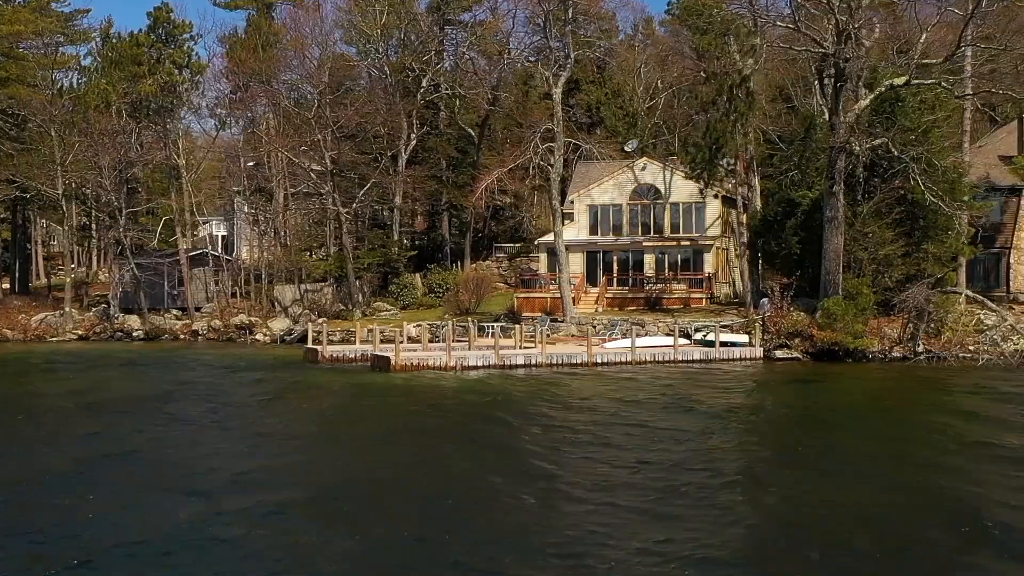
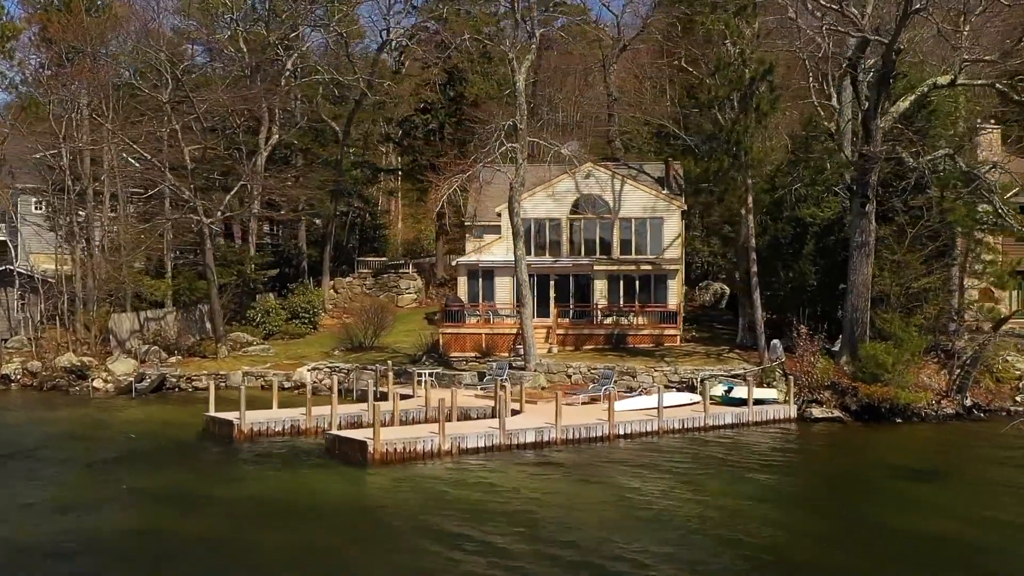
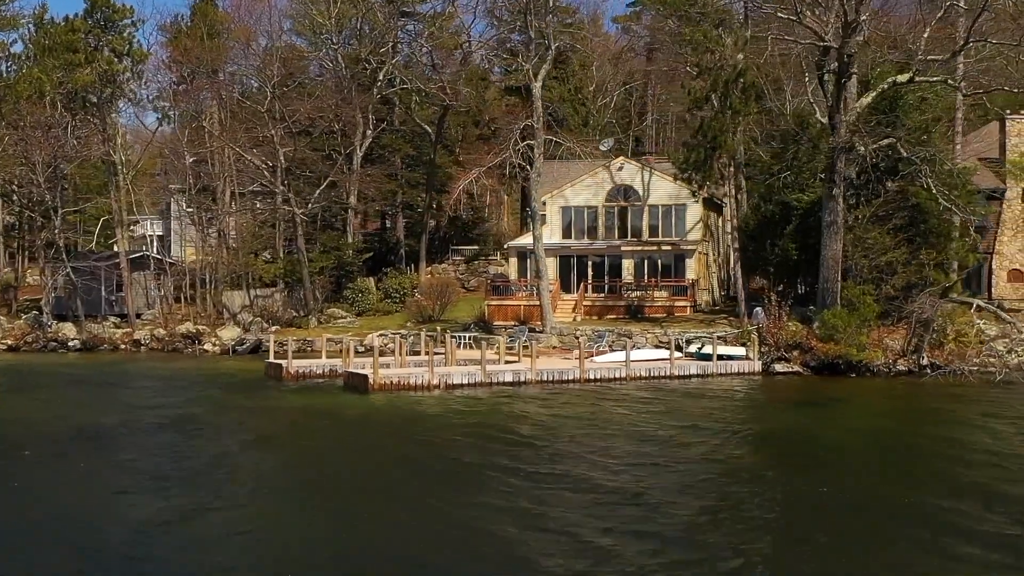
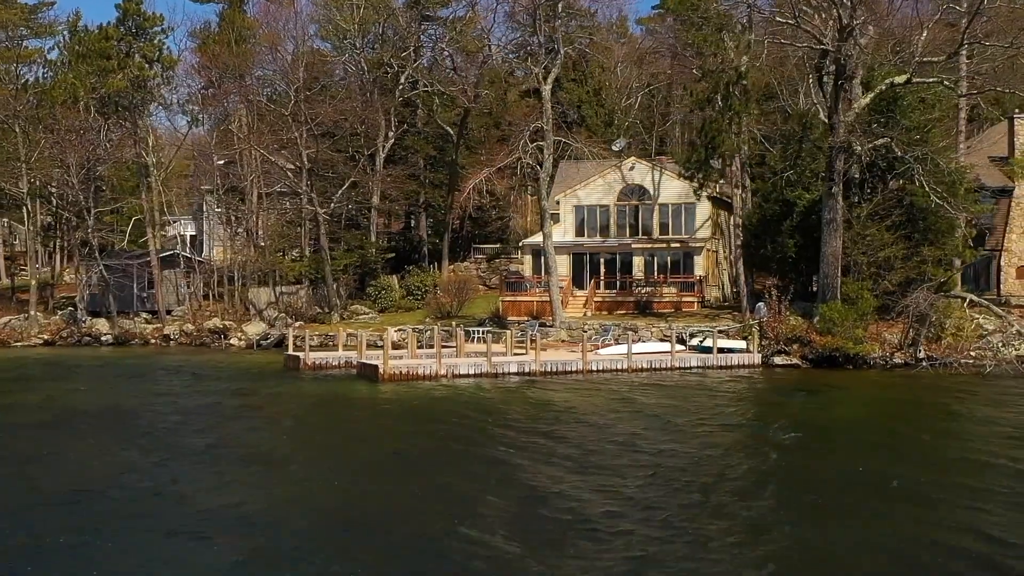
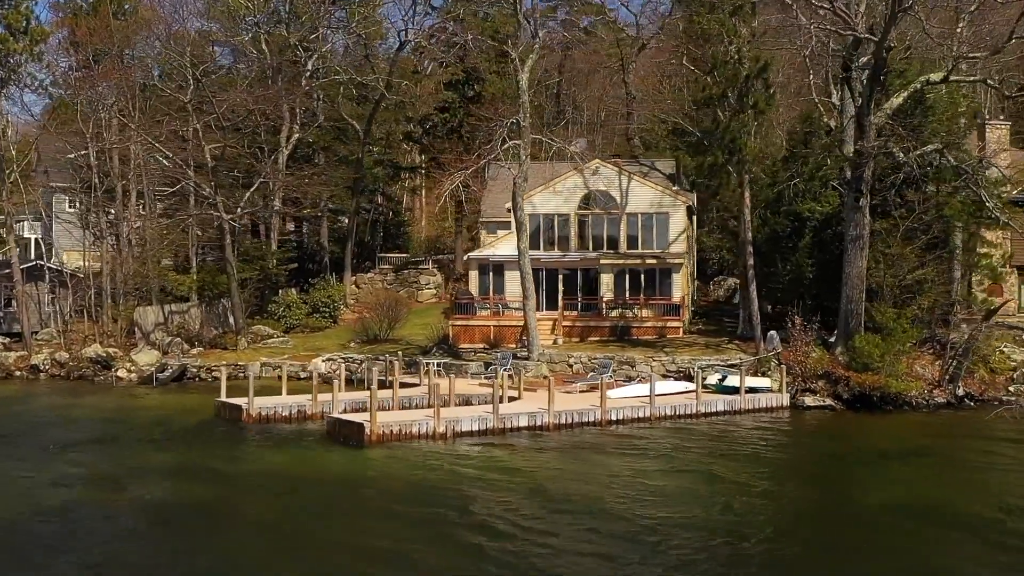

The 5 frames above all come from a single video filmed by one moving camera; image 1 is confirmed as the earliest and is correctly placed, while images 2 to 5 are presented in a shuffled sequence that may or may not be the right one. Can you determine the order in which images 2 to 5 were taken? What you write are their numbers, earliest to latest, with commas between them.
4, 3, 5, 2
